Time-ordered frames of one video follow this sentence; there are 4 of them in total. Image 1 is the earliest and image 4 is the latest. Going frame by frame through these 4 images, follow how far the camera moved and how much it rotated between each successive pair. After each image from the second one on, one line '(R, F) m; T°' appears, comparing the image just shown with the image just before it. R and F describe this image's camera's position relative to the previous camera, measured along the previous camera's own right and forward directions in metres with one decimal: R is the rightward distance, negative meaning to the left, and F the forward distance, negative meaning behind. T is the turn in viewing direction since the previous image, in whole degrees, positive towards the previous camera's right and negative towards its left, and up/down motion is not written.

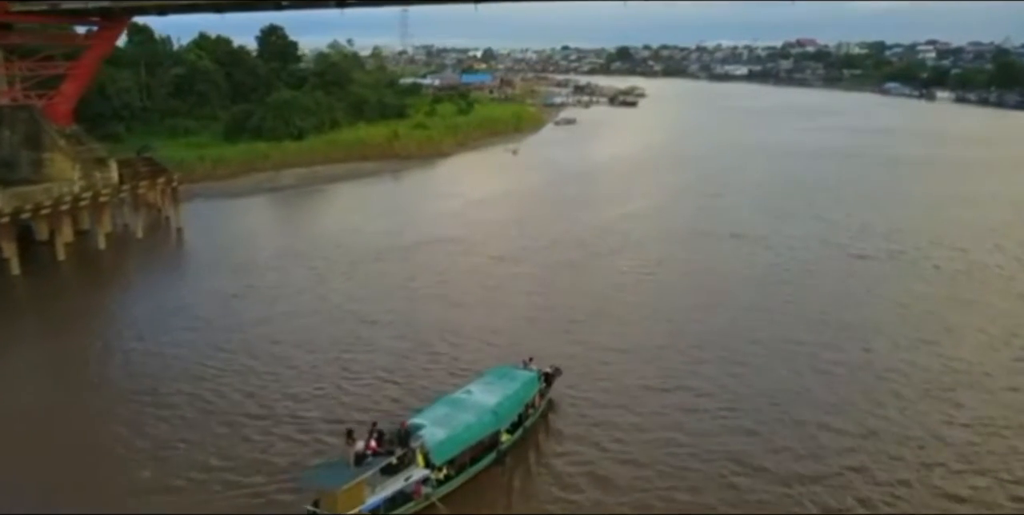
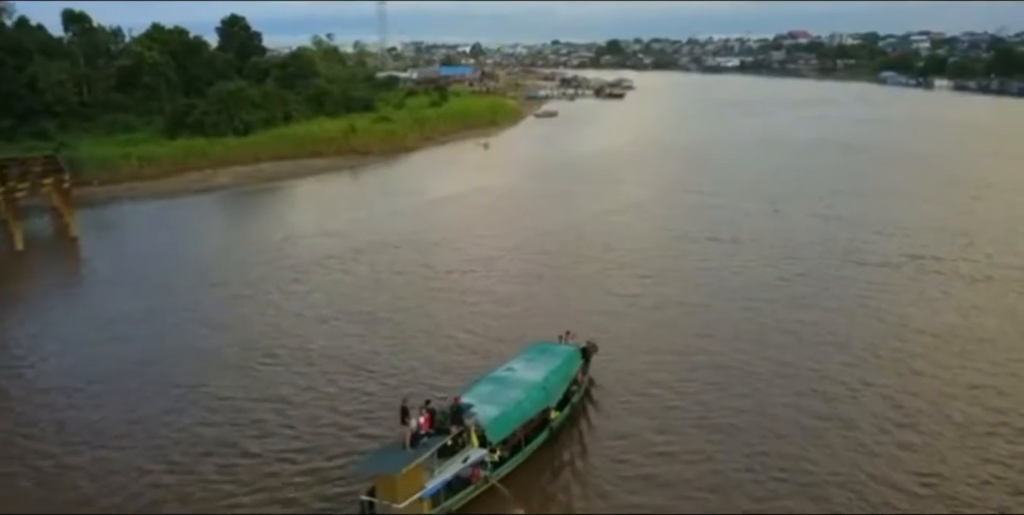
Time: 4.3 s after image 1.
(+1.0, +3.7) m; 0°
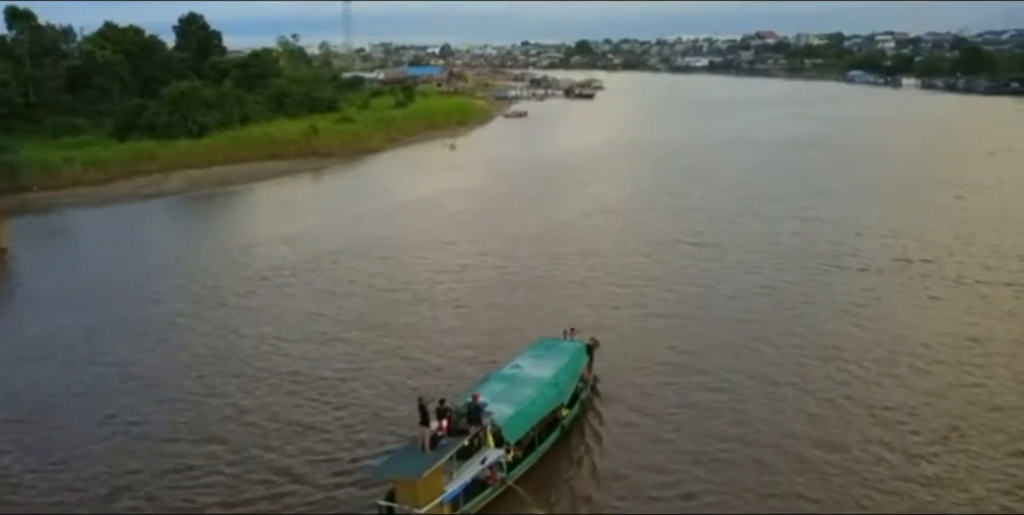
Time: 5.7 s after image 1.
(+0.1, +1.6) m; +2°
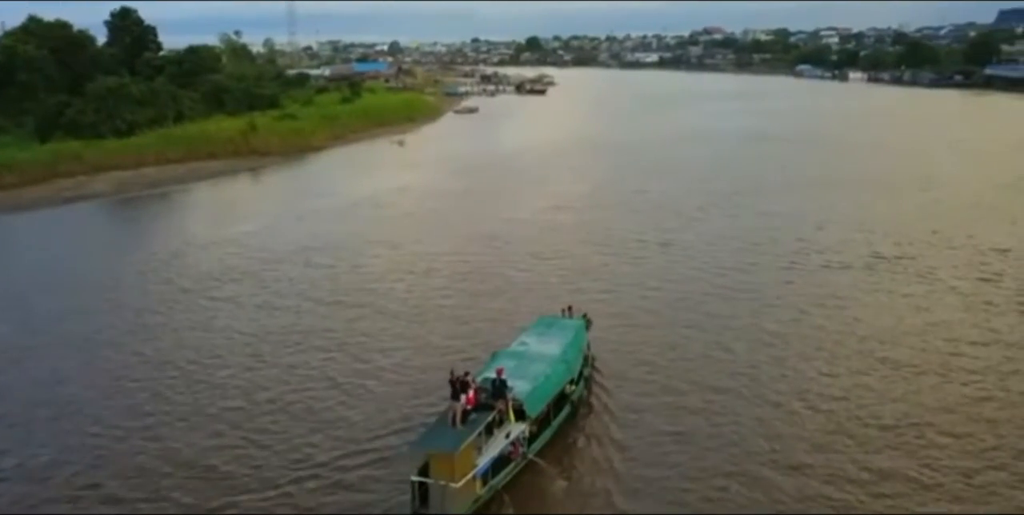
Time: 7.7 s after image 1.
(0.0, +1.8) m; +3°
